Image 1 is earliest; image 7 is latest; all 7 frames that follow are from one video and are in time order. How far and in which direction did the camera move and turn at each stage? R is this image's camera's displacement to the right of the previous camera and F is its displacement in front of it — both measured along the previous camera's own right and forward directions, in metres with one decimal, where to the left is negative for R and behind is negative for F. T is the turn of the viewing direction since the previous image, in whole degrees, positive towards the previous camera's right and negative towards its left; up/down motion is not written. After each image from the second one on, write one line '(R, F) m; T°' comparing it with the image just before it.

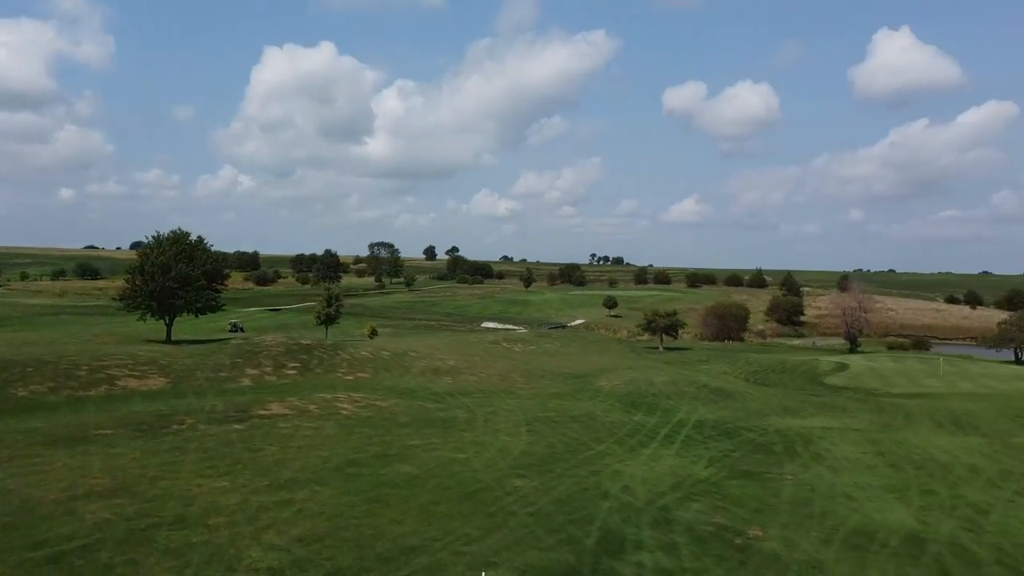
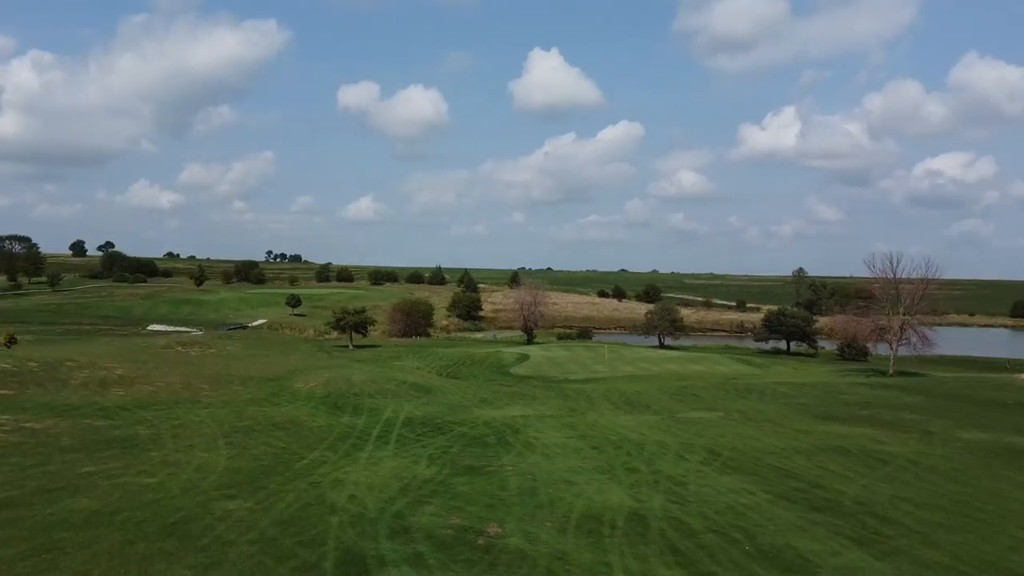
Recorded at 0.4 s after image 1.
(-0.5, +1.0) m; +23°
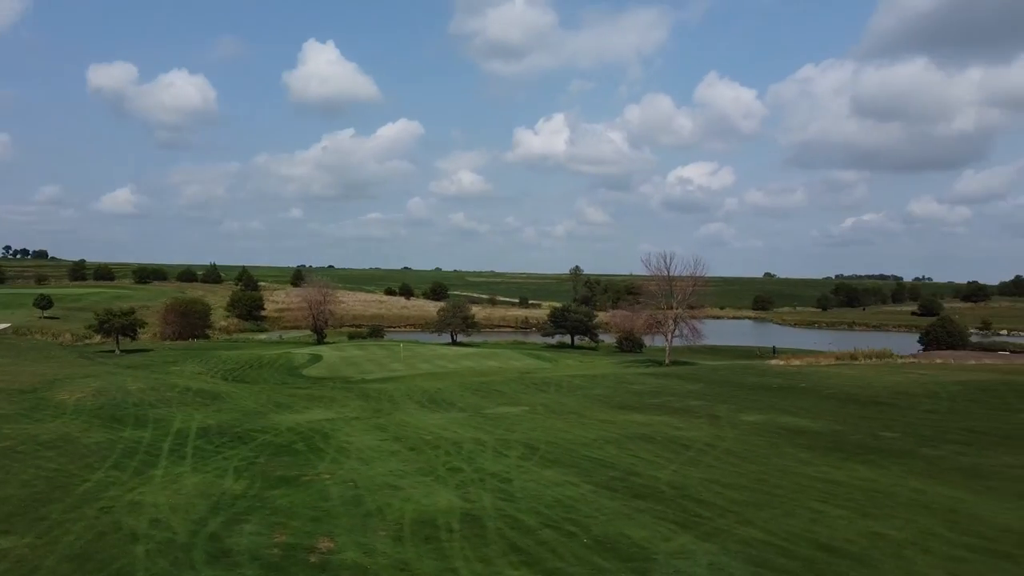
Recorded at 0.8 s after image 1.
(-0.6, +0.4) m; +15°
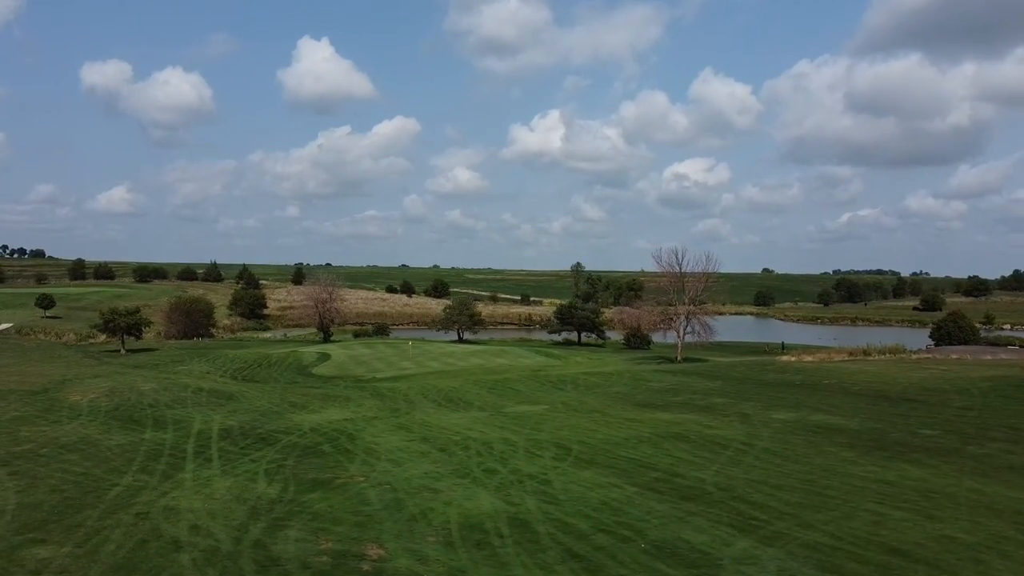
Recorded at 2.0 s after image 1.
(-0.7, +0.3) m; 0°
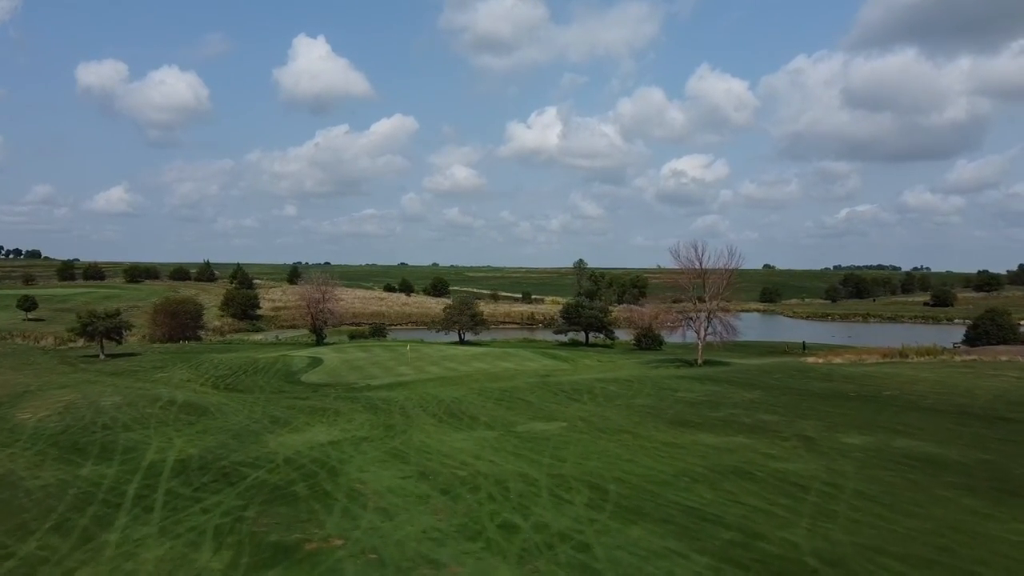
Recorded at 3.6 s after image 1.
(-0.3, +3.1) m; 0°
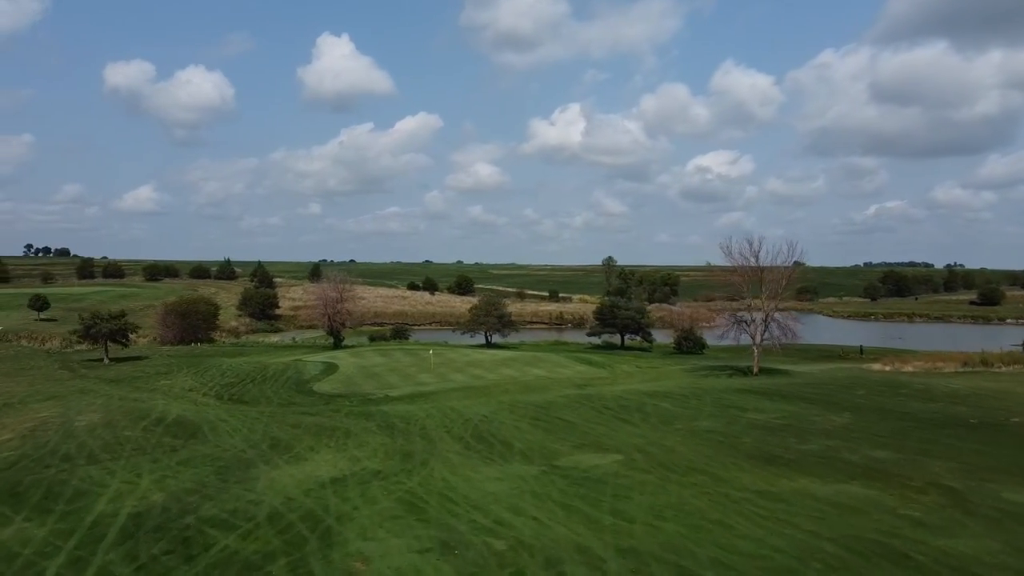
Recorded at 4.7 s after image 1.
(-0.4, +3.6) m; -2°
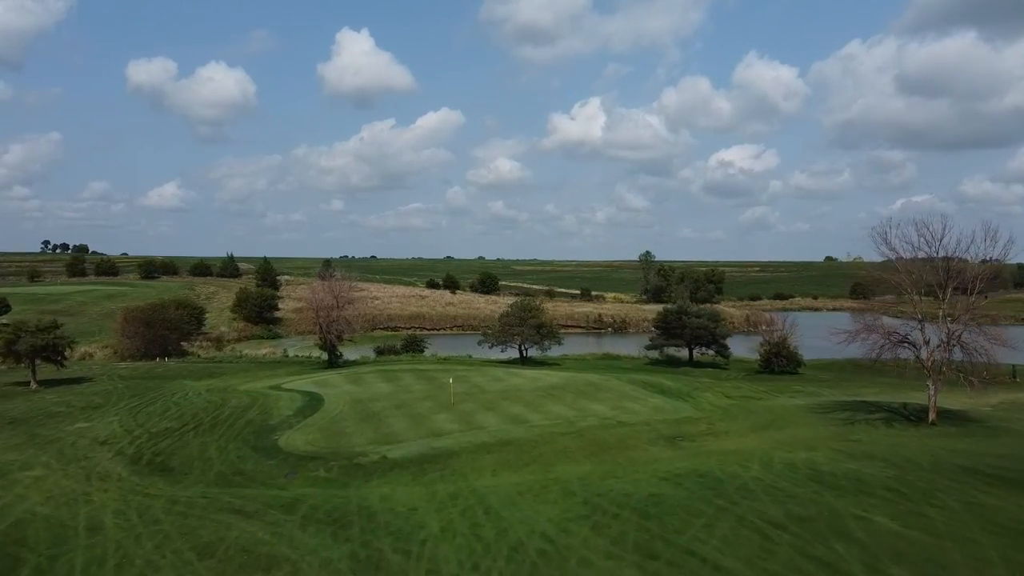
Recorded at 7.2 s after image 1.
(-1.0, +10.6) m; -2°
